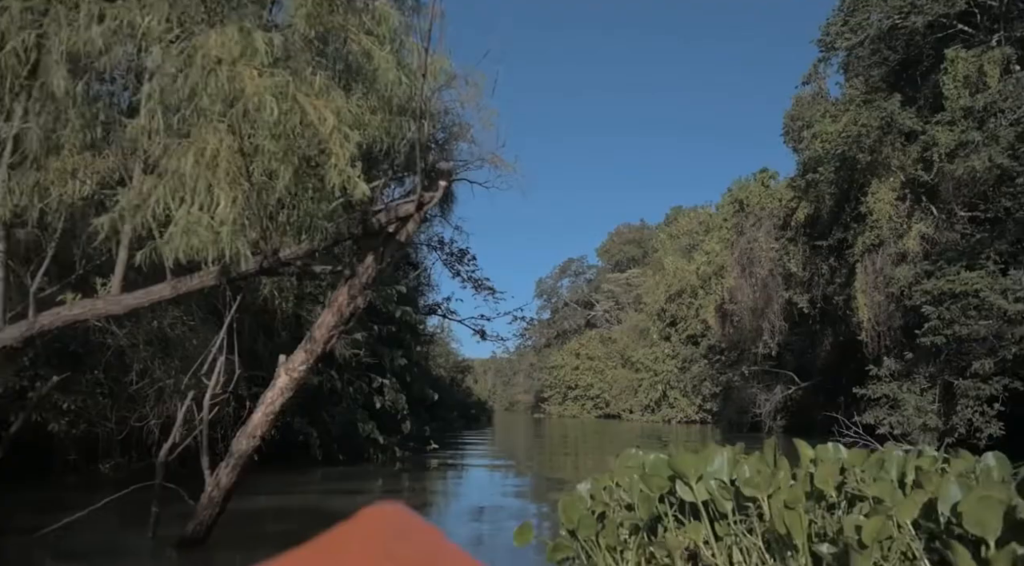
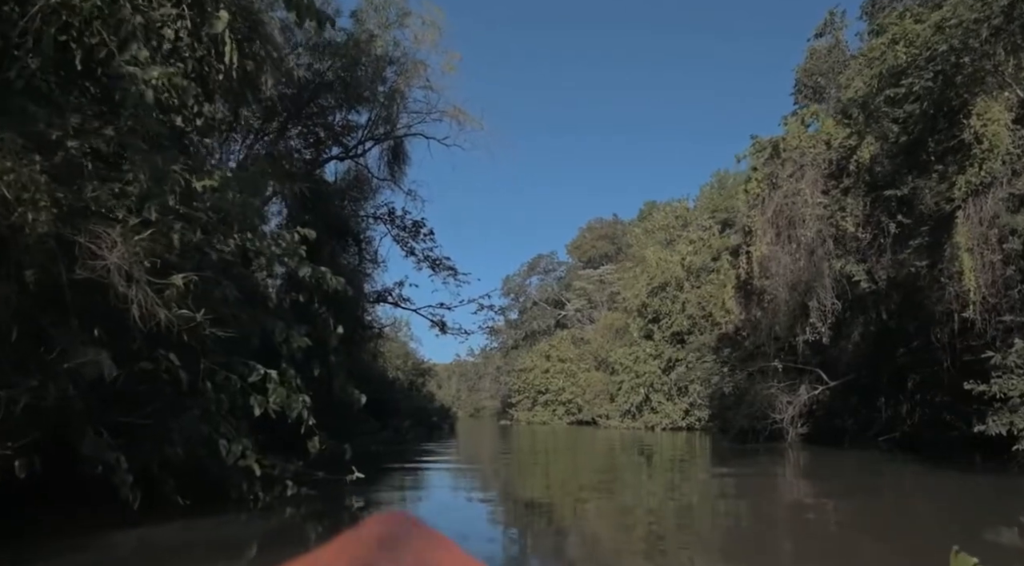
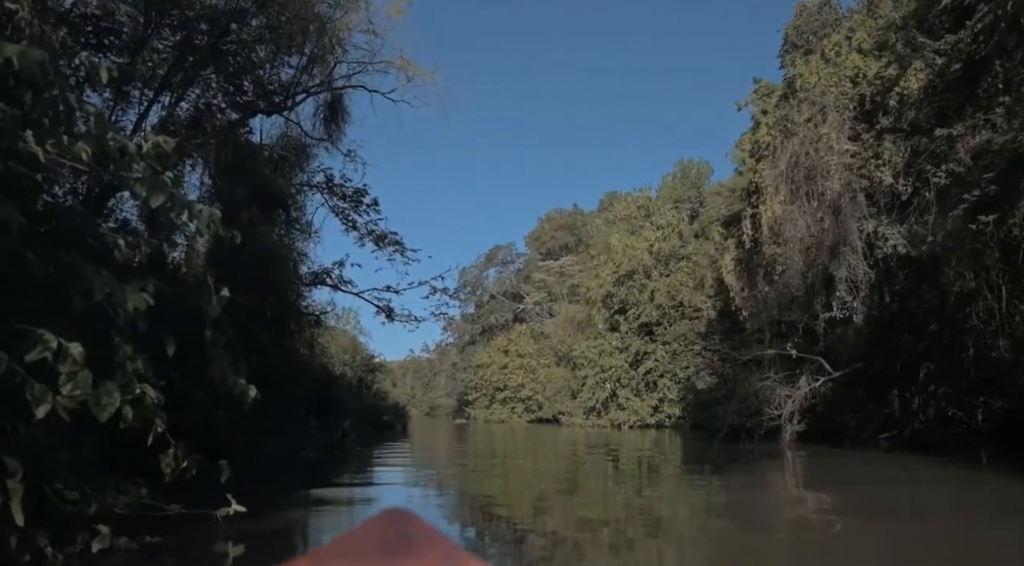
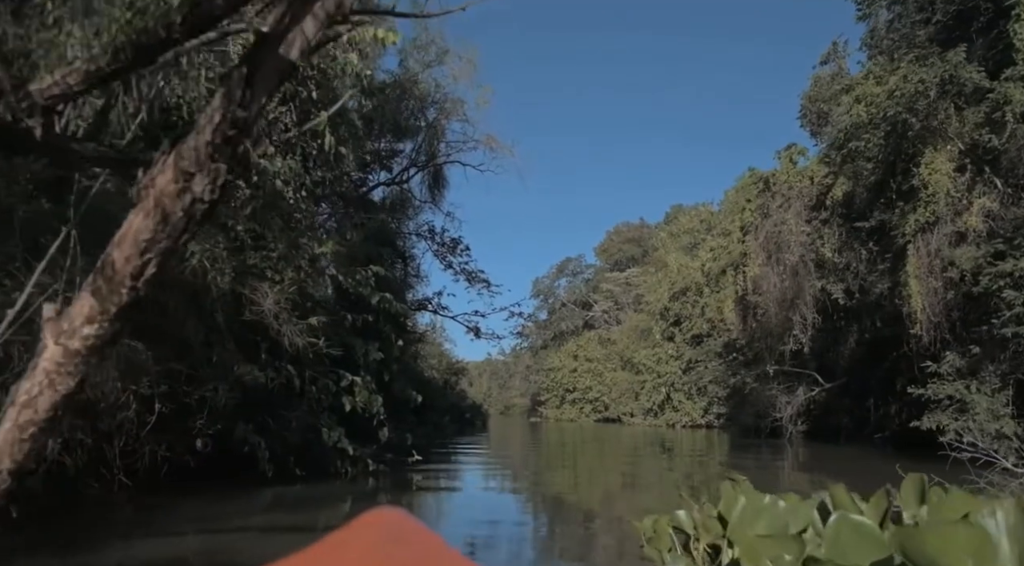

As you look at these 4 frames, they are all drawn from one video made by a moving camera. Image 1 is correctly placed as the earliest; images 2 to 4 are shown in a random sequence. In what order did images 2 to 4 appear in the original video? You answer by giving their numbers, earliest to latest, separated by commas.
4, 2, 3
